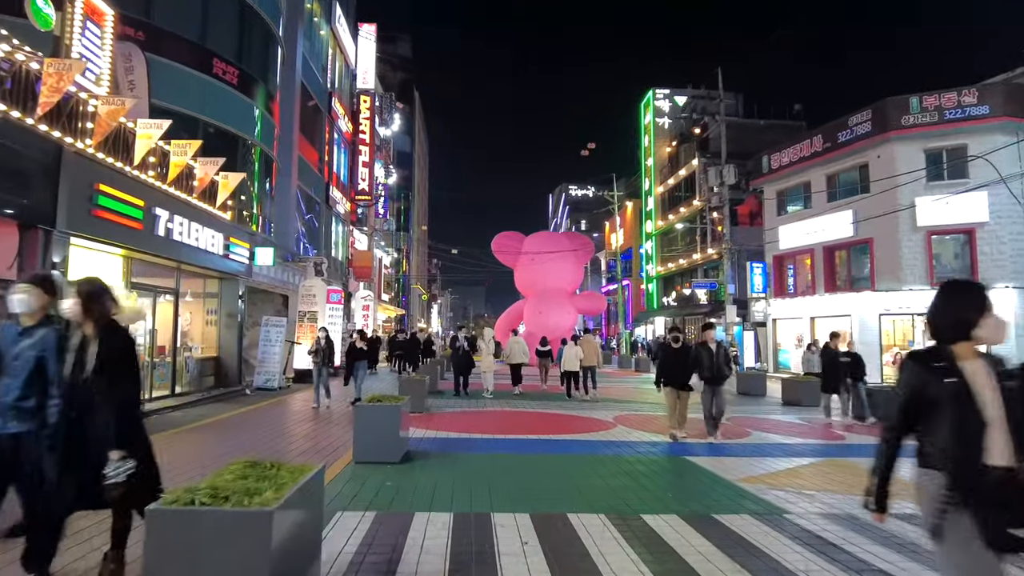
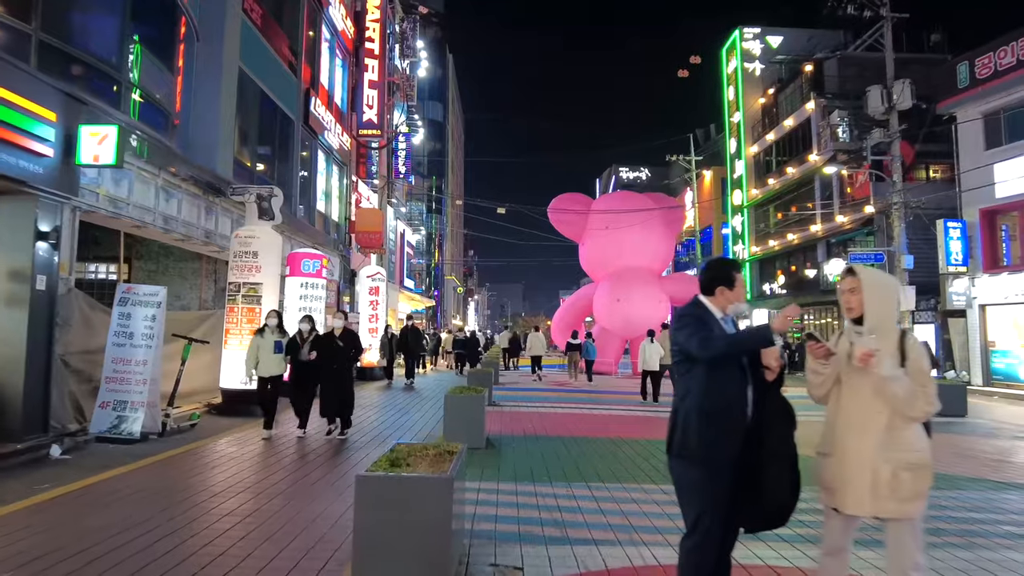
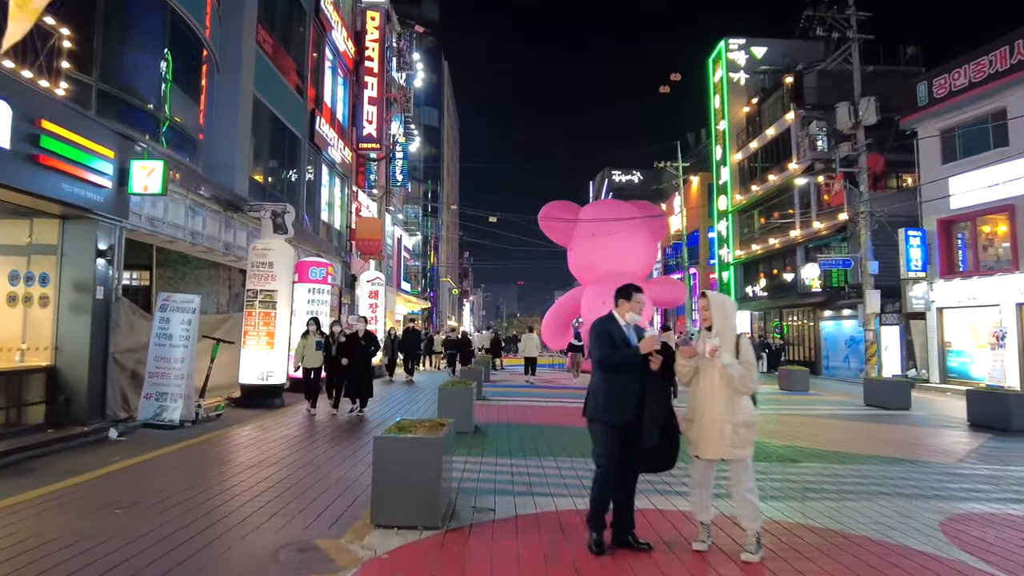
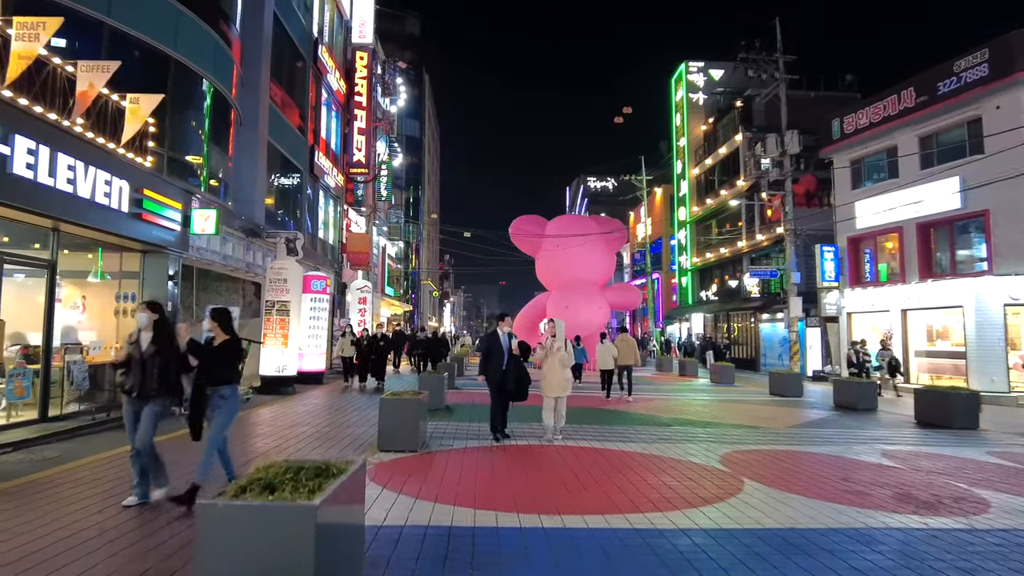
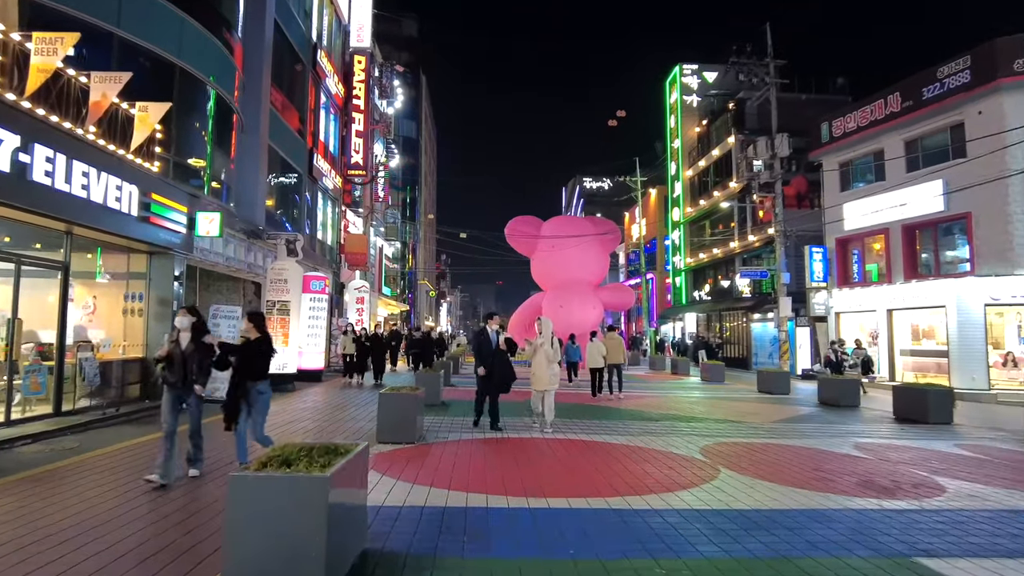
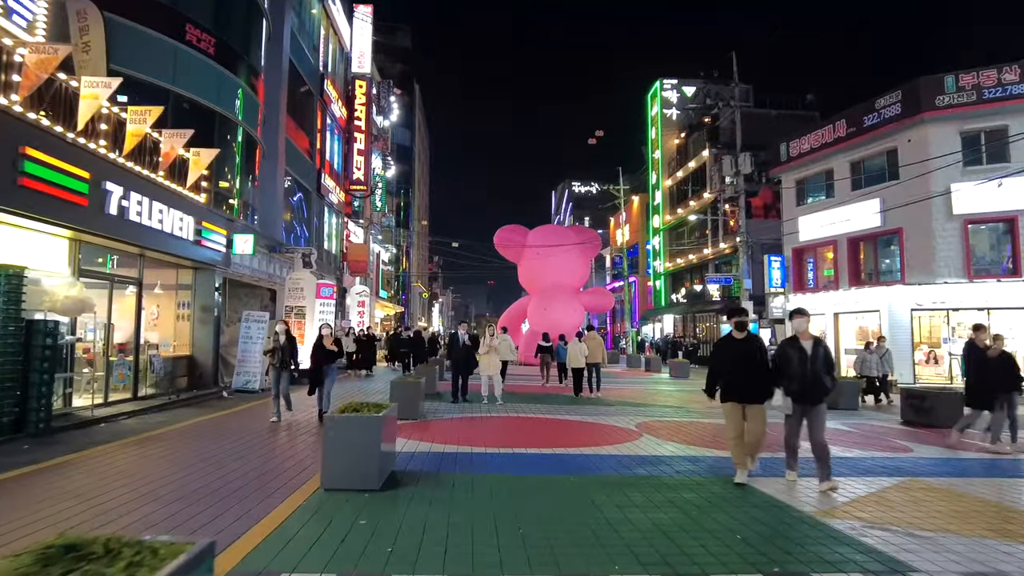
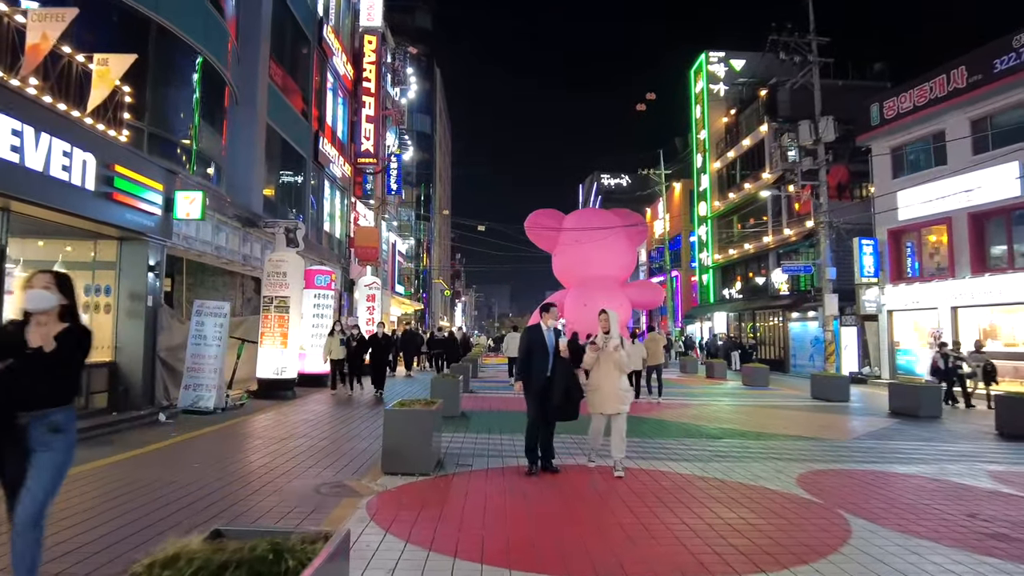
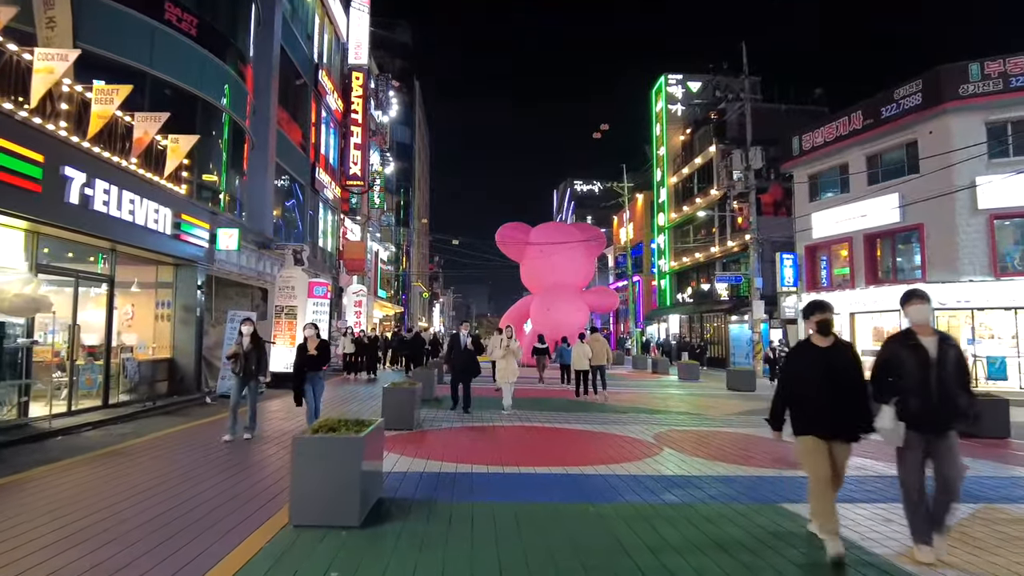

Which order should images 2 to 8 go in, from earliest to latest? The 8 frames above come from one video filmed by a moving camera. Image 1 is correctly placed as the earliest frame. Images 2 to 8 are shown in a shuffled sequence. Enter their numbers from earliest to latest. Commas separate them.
6, 8, 5, 4, 7, 3, 2
